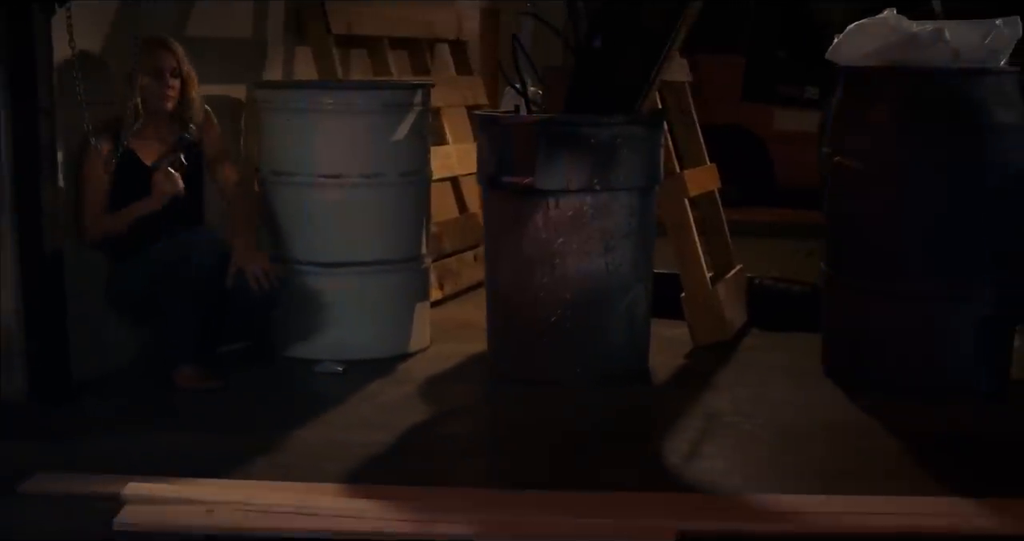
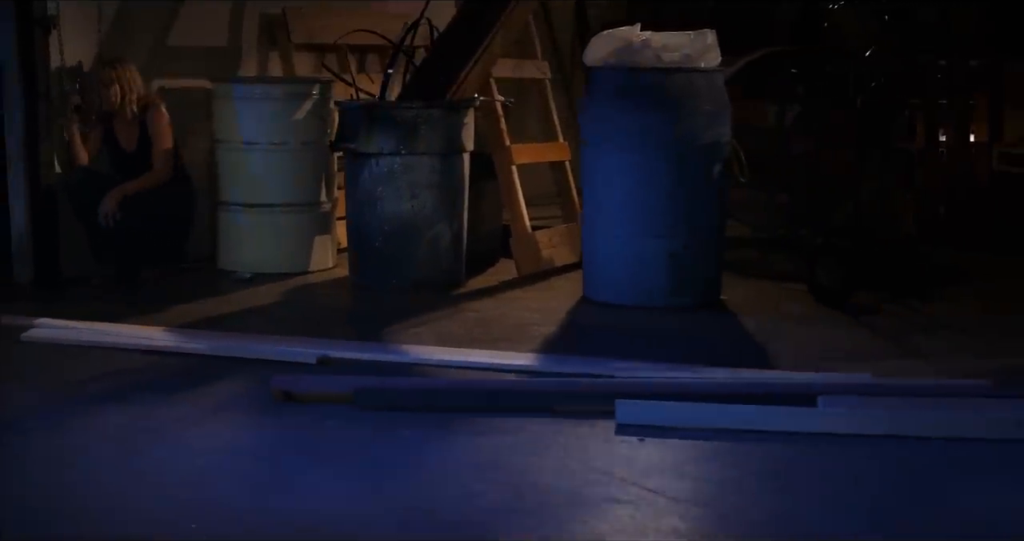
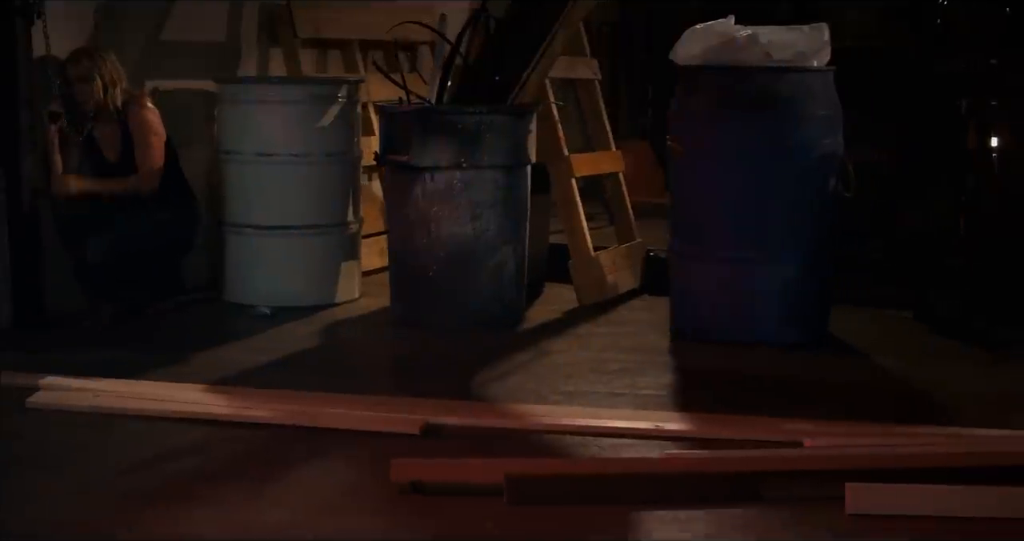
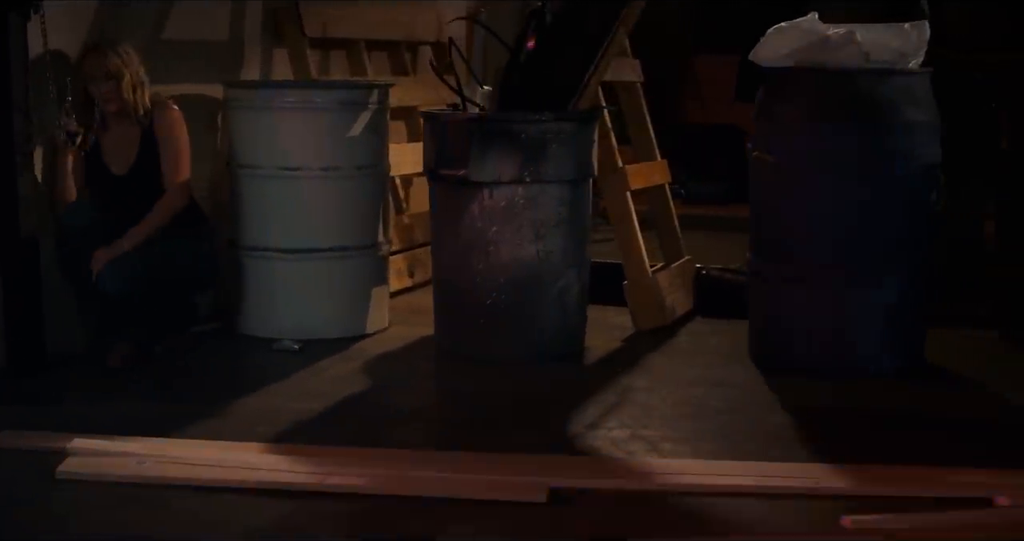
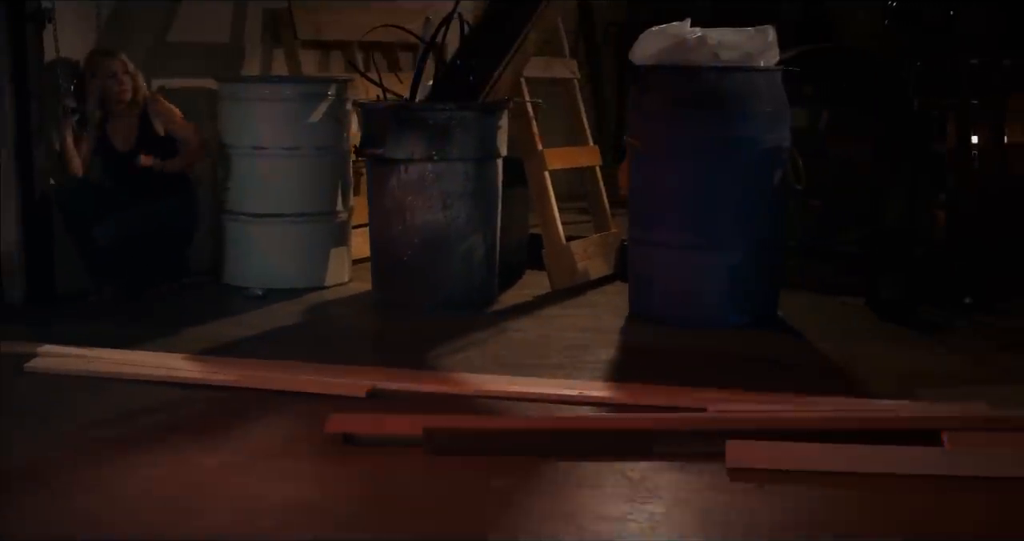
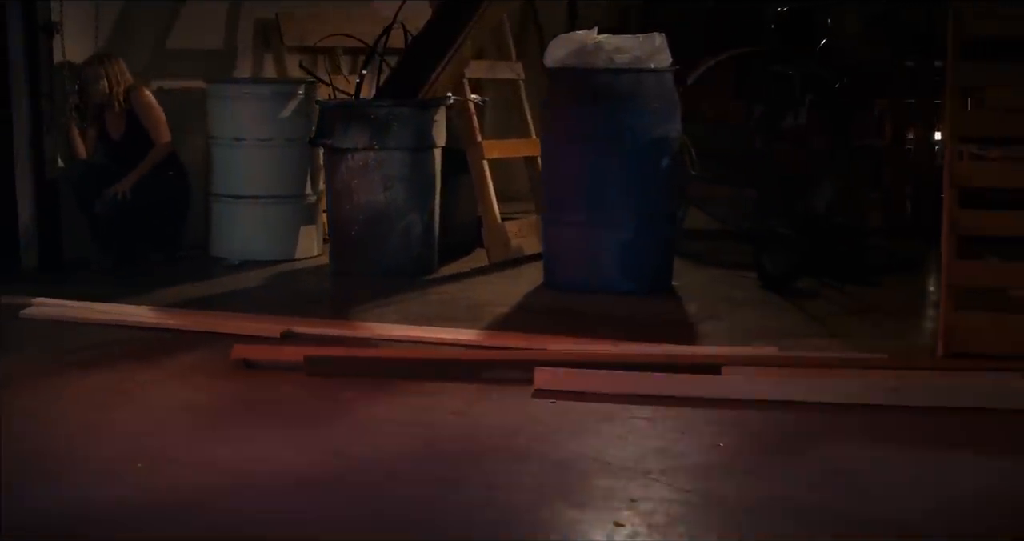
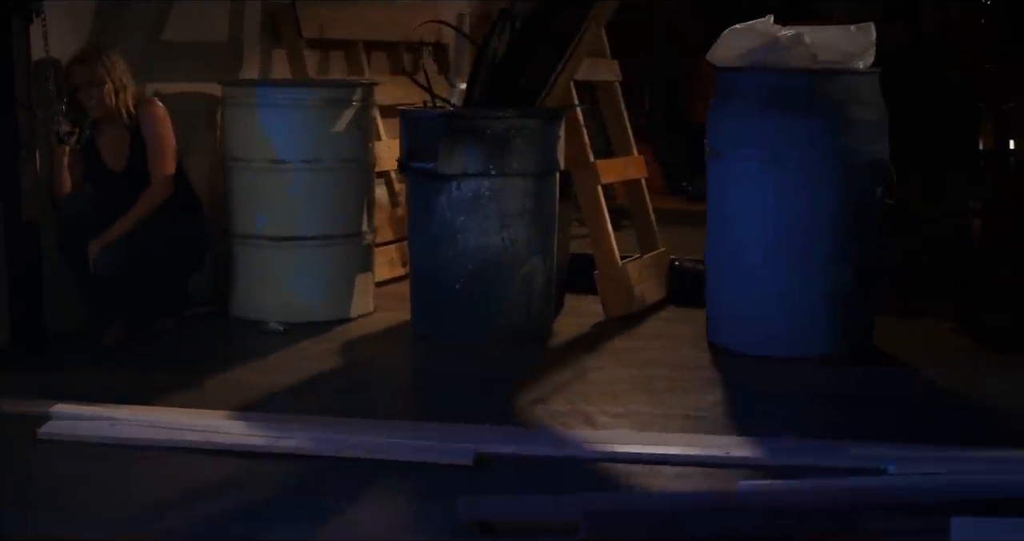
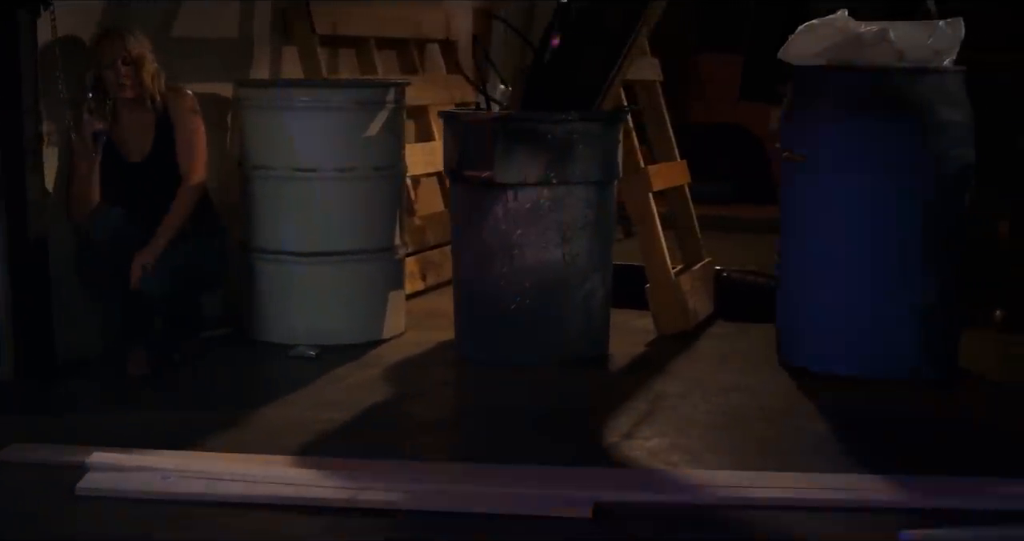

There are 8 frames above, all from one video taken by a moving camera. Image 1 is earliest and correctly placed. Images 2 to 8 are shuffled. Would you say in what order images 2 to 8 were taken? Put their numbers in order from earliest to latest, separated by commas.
8, 4, 7, 3, 5, 2, 6
